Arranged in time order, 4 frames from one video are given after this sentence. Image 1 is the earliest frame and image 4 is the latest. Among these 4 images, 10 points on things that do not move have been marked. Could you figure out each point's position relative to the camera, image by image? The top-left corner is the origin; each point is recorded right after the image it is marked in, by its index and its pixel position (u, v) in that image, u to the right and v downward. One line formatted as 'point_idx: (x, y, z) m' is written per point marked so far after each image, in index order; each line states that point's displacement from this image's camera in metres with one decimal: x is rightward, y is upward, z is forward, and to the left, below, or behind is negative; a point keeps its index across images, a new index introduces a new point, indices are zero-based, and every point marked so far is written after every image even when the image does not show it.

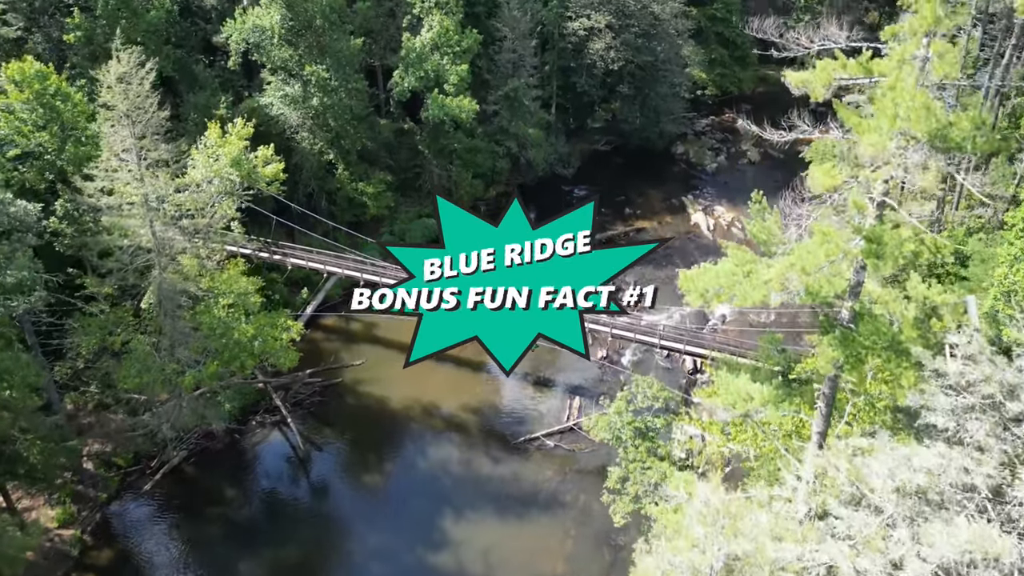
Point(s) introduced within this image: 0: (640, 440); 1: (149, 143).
0: (+2.9, -3.4, +15.7) m
1: (-9.8, +3.9, +18.8) m
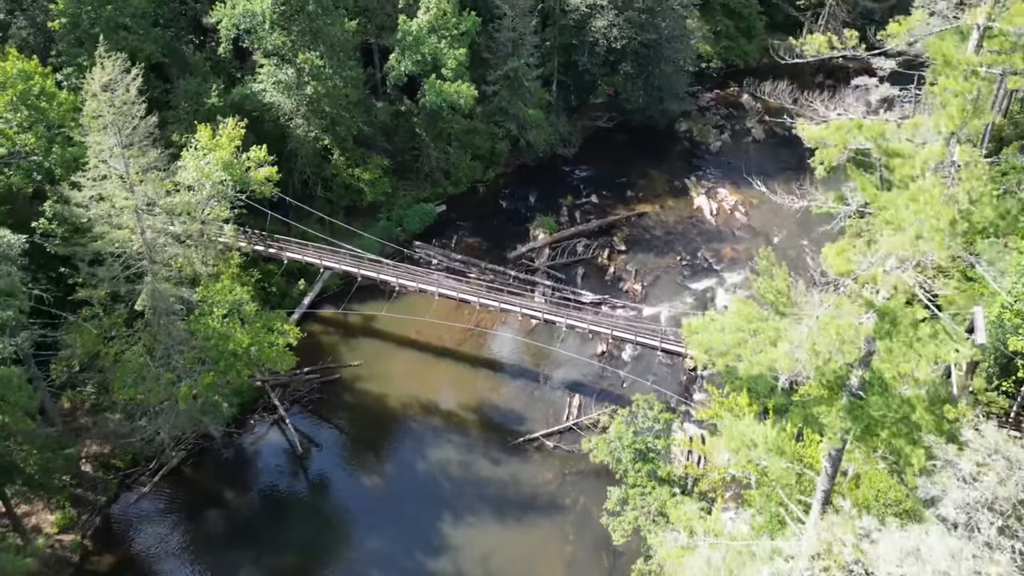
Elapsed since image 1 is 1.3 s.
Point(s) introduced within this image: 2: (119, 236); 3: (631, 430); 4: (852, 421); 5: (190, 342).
0: (+2.9, -3.9, +15.5) m
1: (-9.8, +3.6, +18.2) m
2: (-10.4, +1.4, +18.5) m
3: (+2.8, -3.3, +16.3) m
4: (+4.3, -1.7, +8.8) m
5: (-9.1, -1.5, +19.6) m
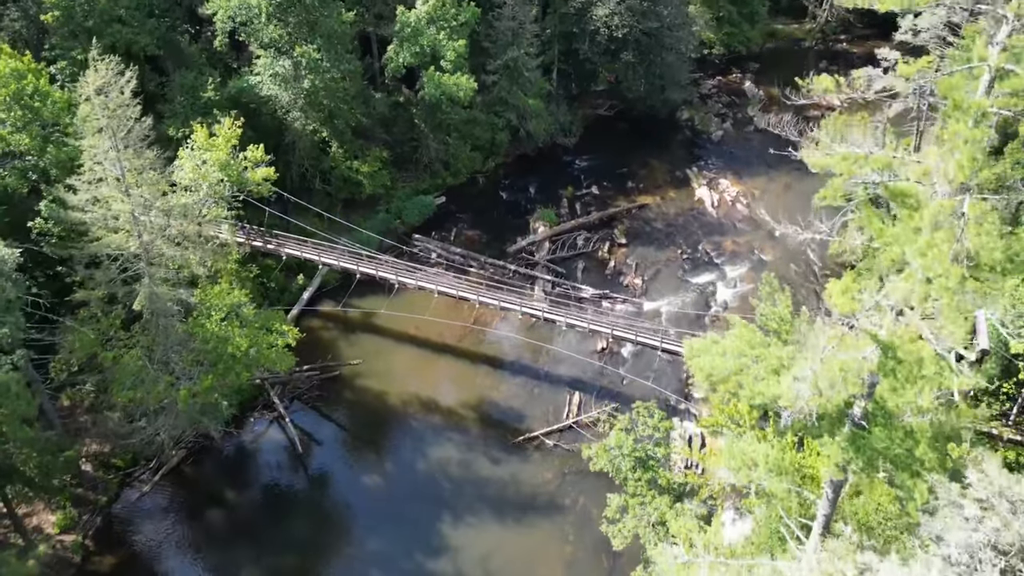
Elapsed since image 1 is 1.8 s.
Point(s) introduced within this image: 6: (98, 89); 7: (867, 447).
0: (+2.9, -4.1, +15.5) m
1: (-9.8, +3.5, +18.0) m
2: (-10.4, +1.3, +18.3) m
3: (+2.8, -3.5, +16.2) m
4: (+4.3, -2.0, +8.7) m
5: (-9.1, -1.6, +19.5) m
6: (-10.1, +4.8, +17.0) m
7: (+4.5, -2.0, +8.8) m
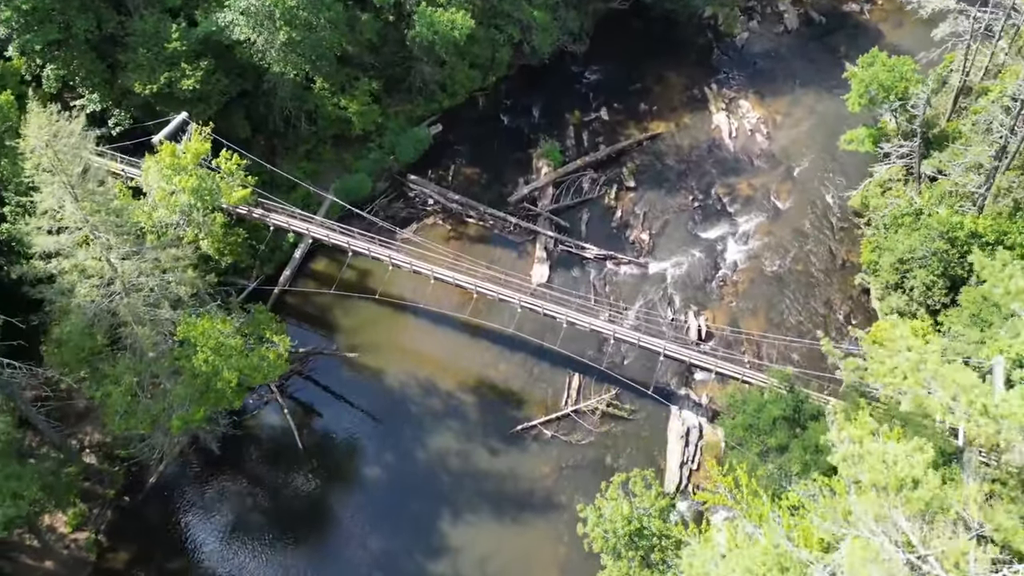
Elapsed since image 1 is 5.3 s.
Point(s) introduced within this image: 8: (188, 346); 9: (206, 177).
0: (+2.7, -5.8, +15.6) m
1: (-9.9, +2.3, +16.3) m
2: (-10.5, +0.2, +17.1) m
3: (+2.6, -5.0, +16.1) m
4: (+4.1, -5.4, +8.5) m
5: (-9.2, -2.3, +19.0) m
6: (-10.2, +3.4, +15.0) m
7: (+4.3, -5.3, +8.5) m
8: (-9.0, -1.3, +19.4) m
9: (-8.5, +3.4, +19.5) m
